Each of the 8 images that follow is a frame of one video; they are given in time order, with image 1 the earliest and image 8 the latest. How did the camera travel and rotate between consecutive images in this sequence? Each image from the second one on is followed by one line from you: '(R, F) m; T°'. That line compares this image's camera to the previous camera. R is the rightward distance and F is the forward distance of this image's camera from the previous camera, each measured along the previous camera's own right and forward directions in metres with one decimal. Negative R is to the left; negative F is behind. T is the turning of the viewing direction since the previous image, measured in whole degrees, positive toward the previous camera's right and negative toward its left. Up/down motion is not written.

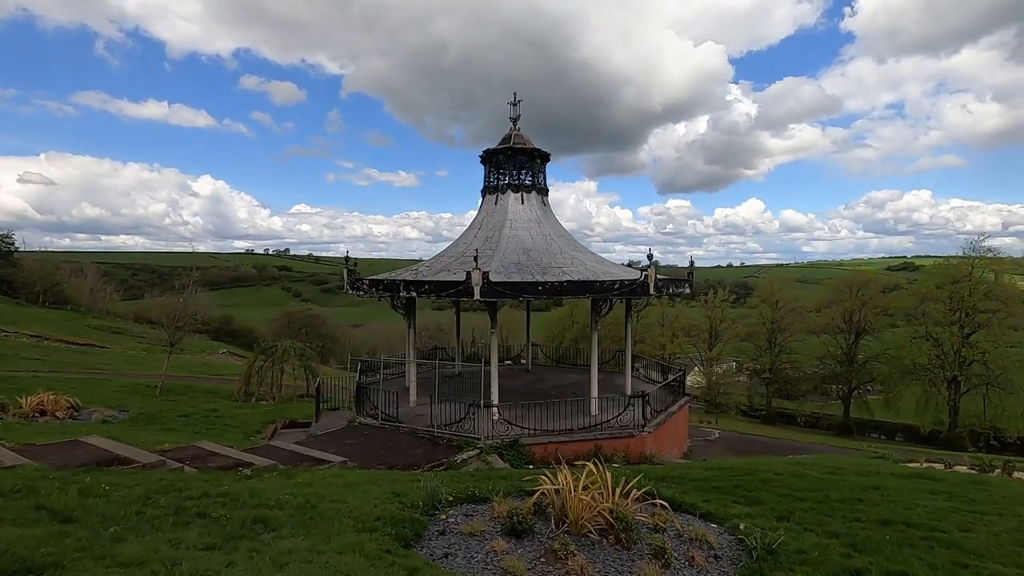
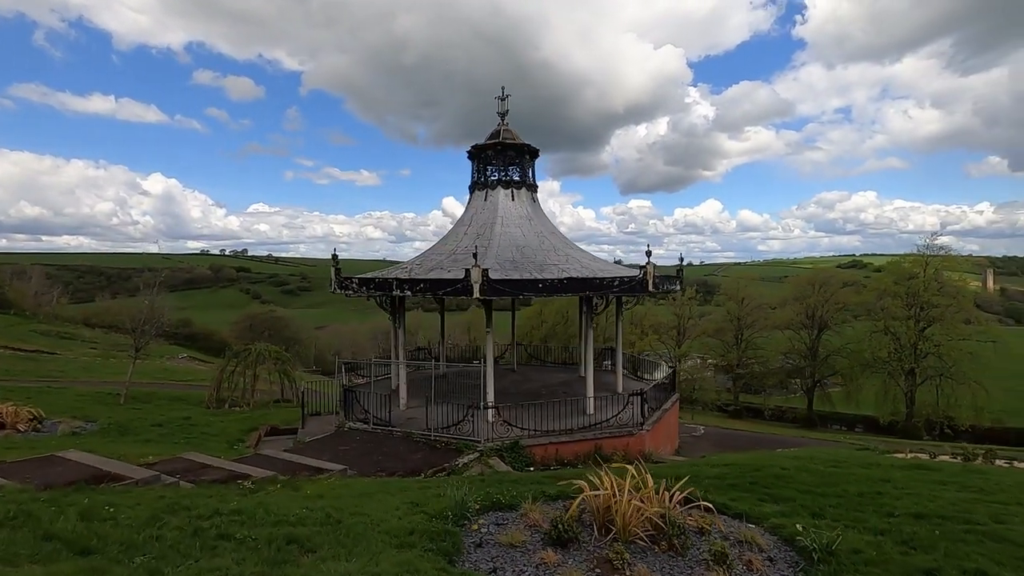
(-0.8, +0.4) m; +4°
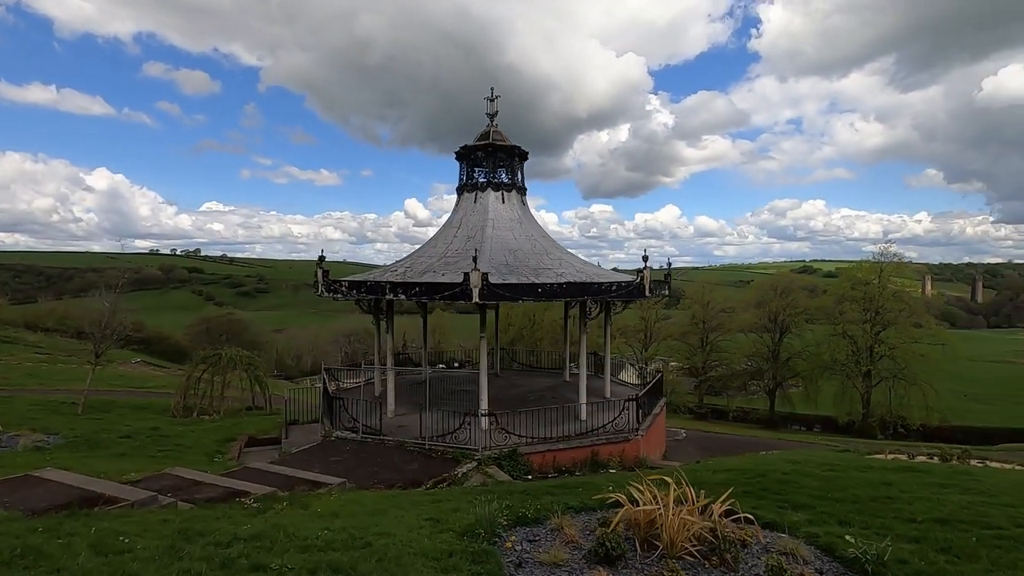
(-0.8, +0.3) m; +4°
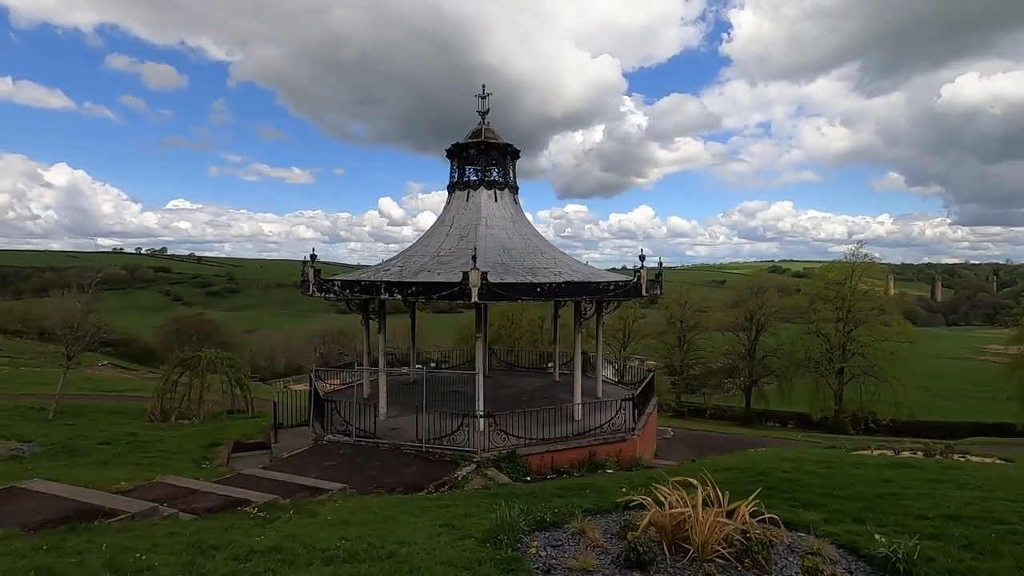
(-0.5, +0.2) m; +3°
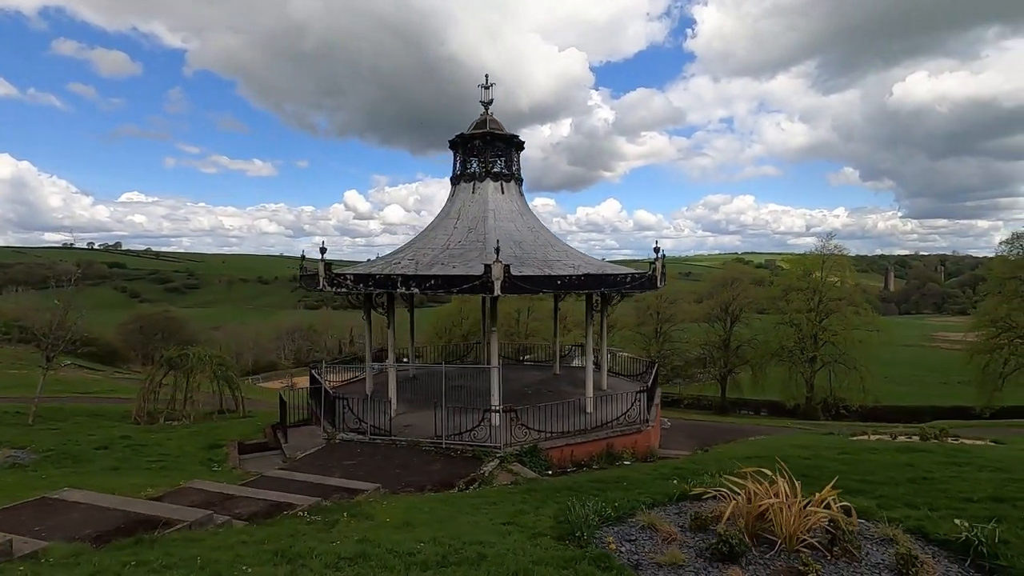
(-1.1, +0.2) m; +3°
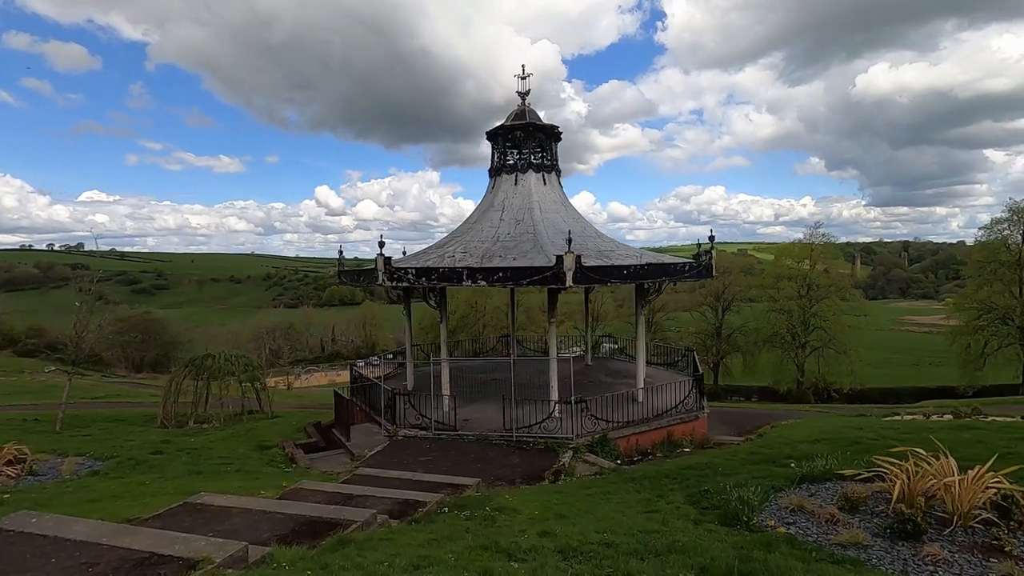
(-2.0, +0.1) m; +3°
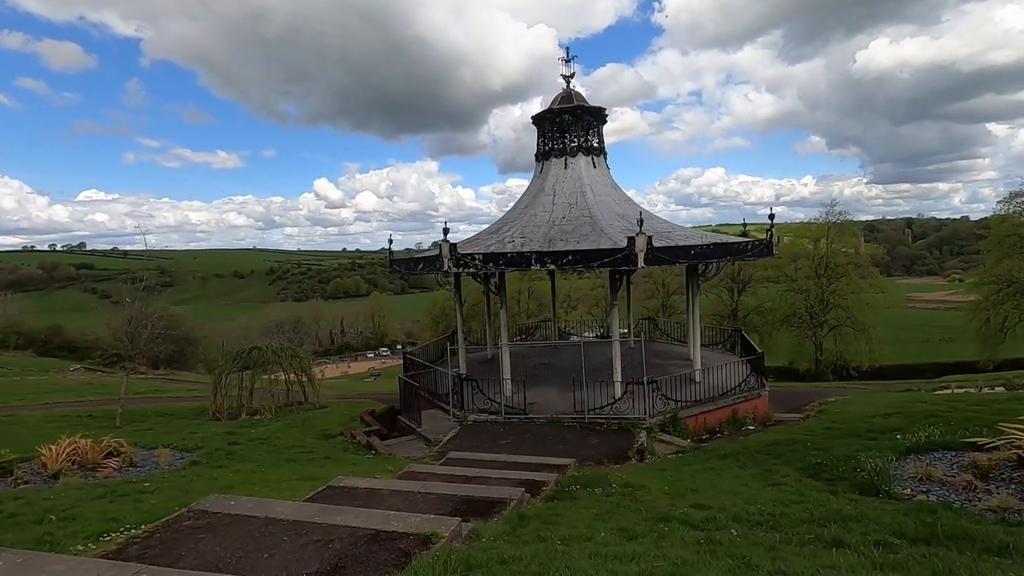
(-1.4, 0.0) m; 0°
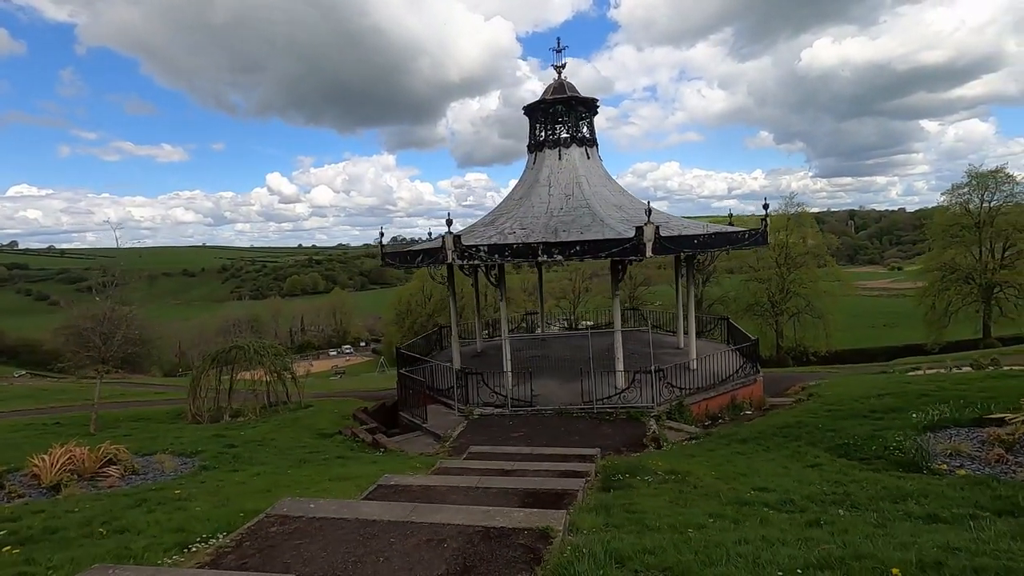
(-1.0, +0.2) m; +4°
